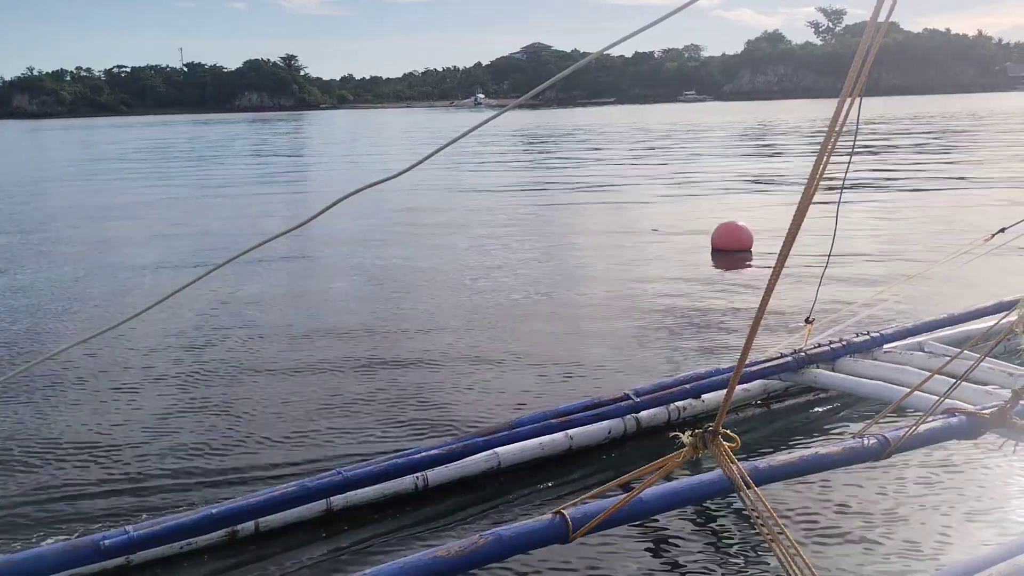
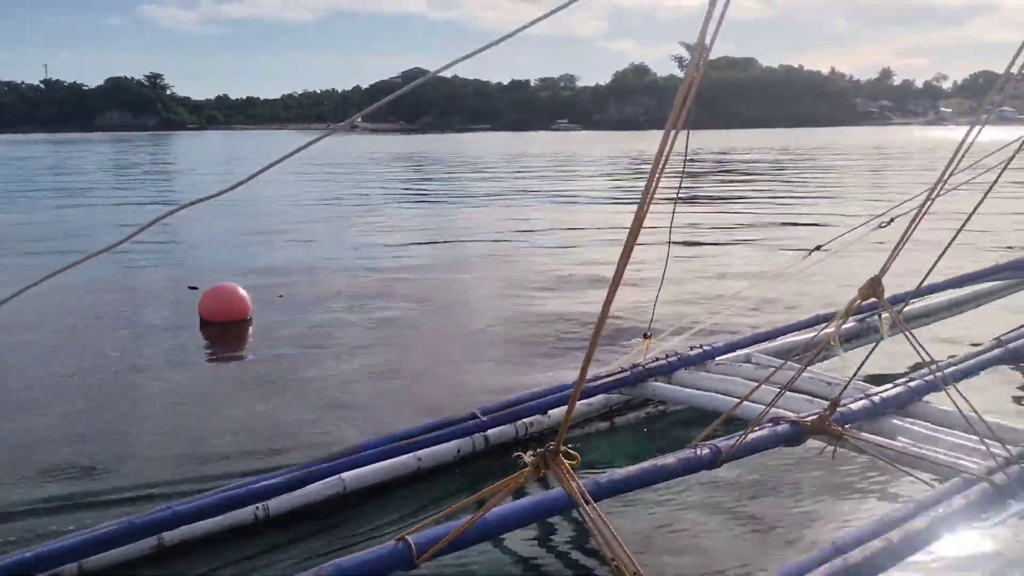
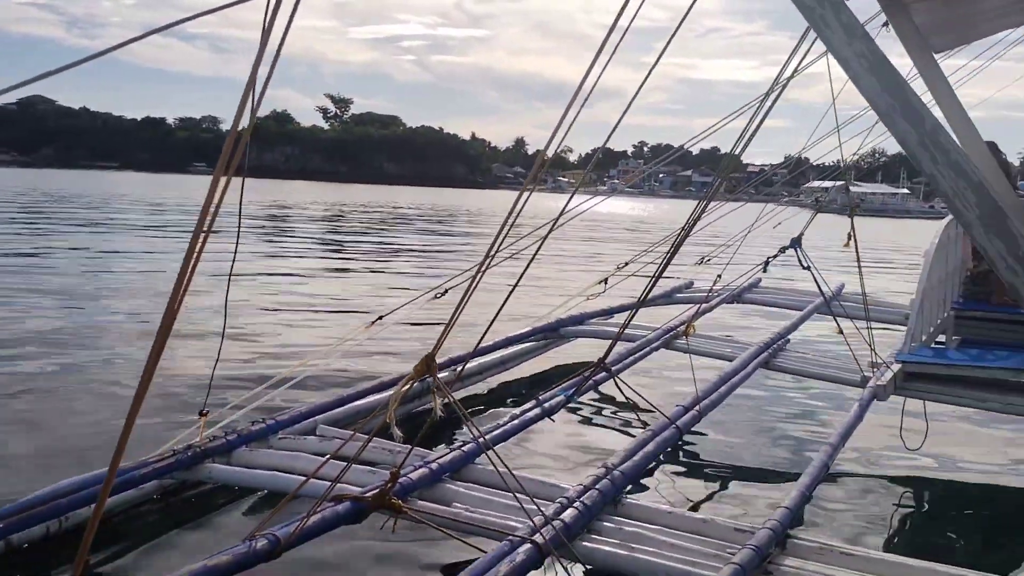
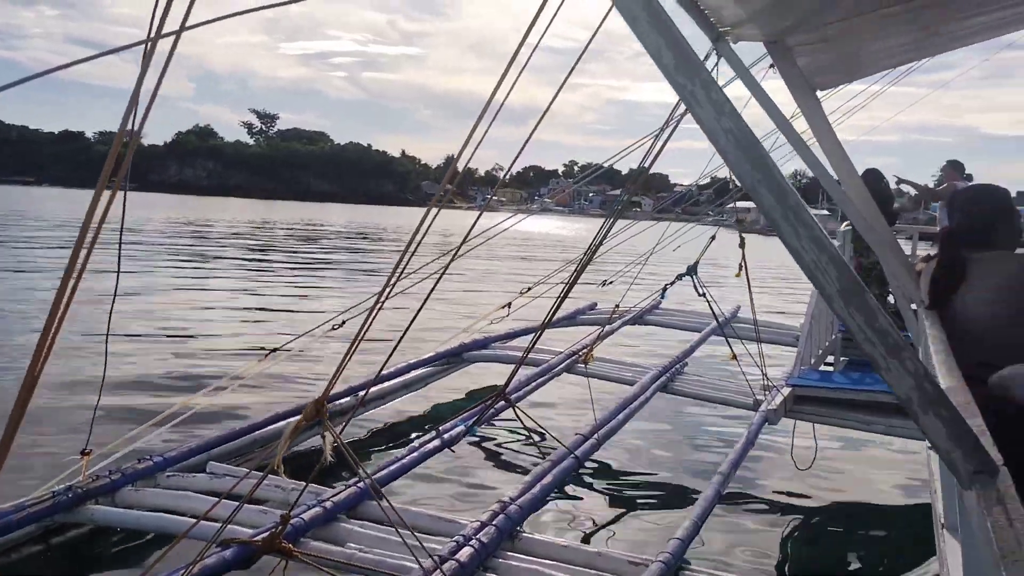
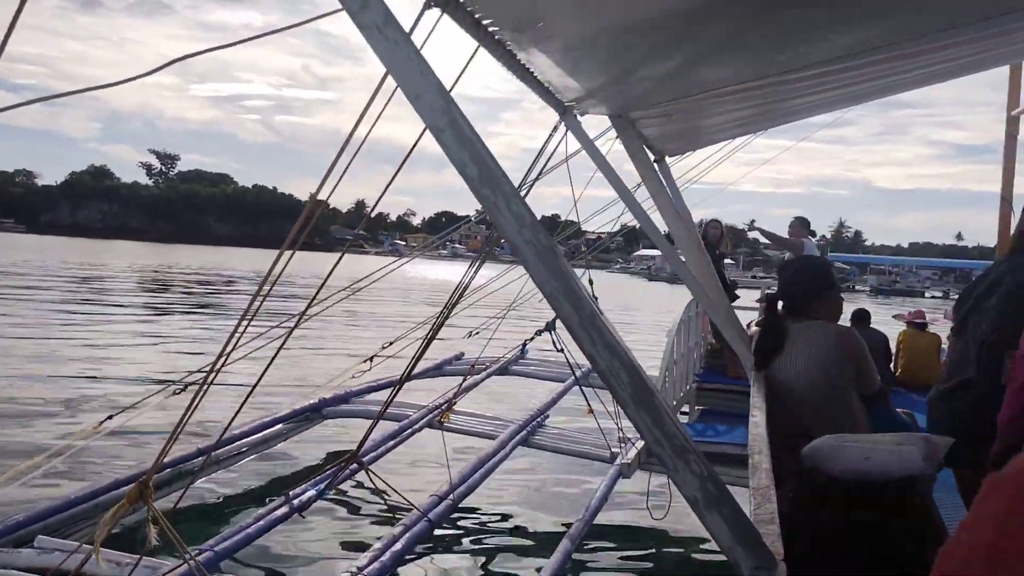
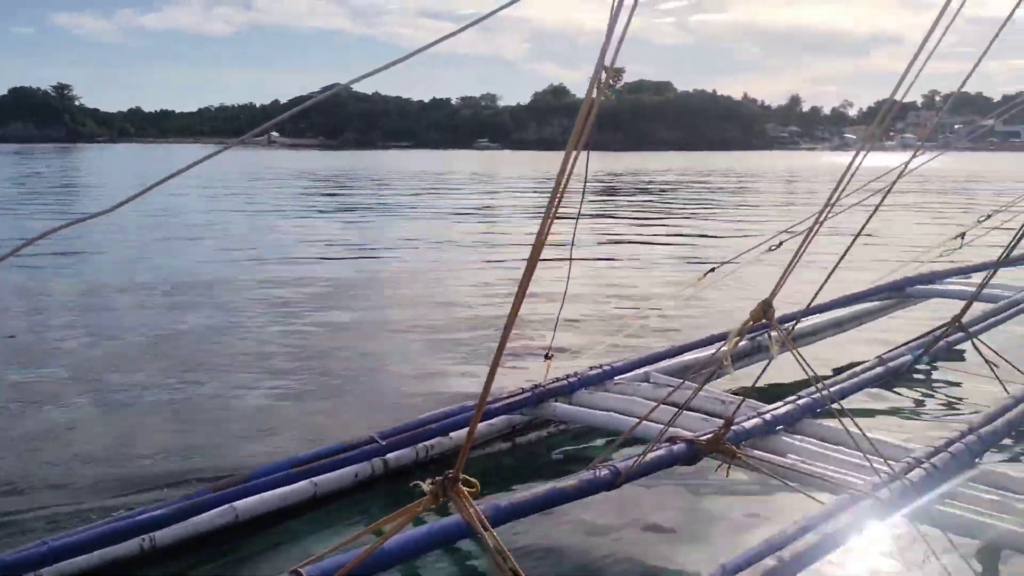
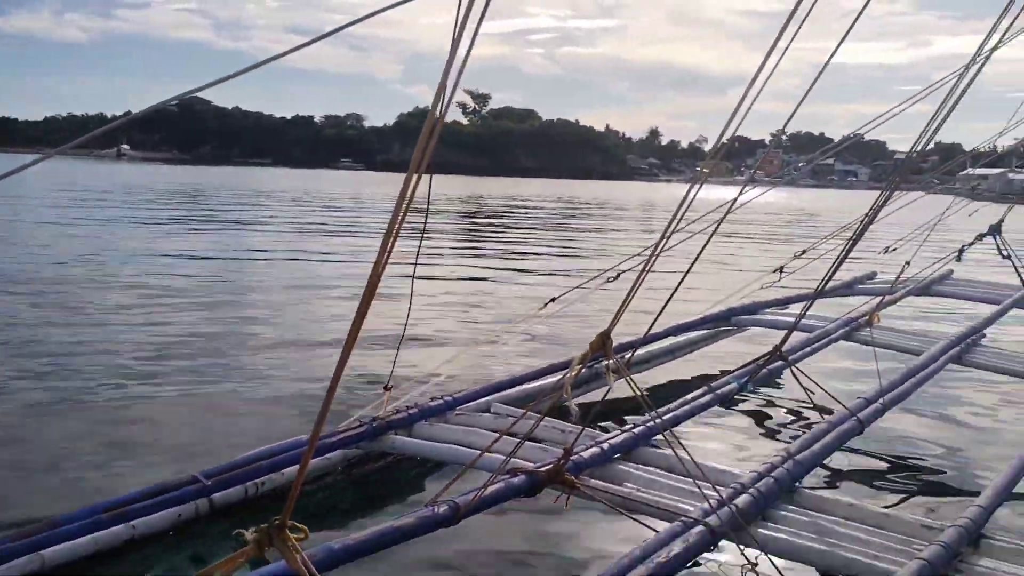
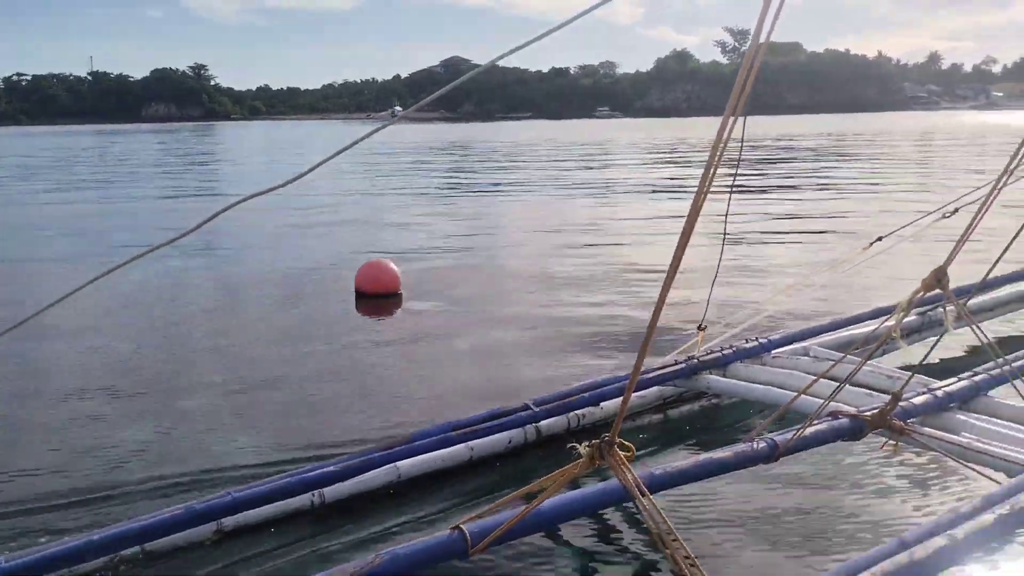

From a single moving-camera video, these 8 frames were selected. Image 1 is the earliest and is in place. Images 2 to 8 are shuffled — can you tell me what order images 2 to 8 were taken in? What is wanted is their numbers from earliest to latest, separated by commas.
8, 2, 6, 7, 3, 4, 5
